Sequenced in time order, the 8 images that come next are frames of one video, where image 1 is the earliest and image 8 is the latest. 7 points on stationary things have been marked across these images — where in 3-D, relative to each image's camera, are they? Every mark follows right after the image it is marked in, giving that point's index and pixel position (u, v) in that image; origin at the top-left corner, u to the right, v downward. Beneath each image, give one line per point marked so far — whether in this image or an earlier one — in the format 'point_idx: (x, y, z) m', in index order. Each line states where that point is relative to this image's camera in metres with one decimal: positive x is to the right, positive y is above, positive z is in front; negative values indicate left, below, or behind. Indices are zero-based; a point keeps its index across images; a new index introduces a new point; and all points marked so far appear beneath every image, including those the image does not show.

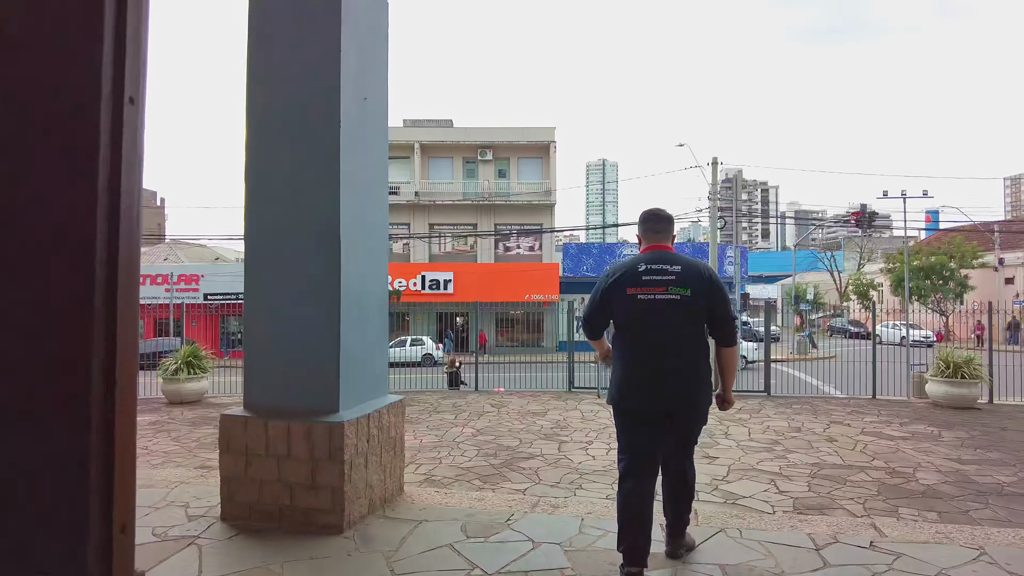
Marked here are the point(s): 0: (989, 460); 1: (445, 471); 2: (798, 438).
0: (+5.2, -1.9, +7.0) m
1: (-0.7, -1.9, +6.7) m
2: (+3.6, -1.9, +8.0) m
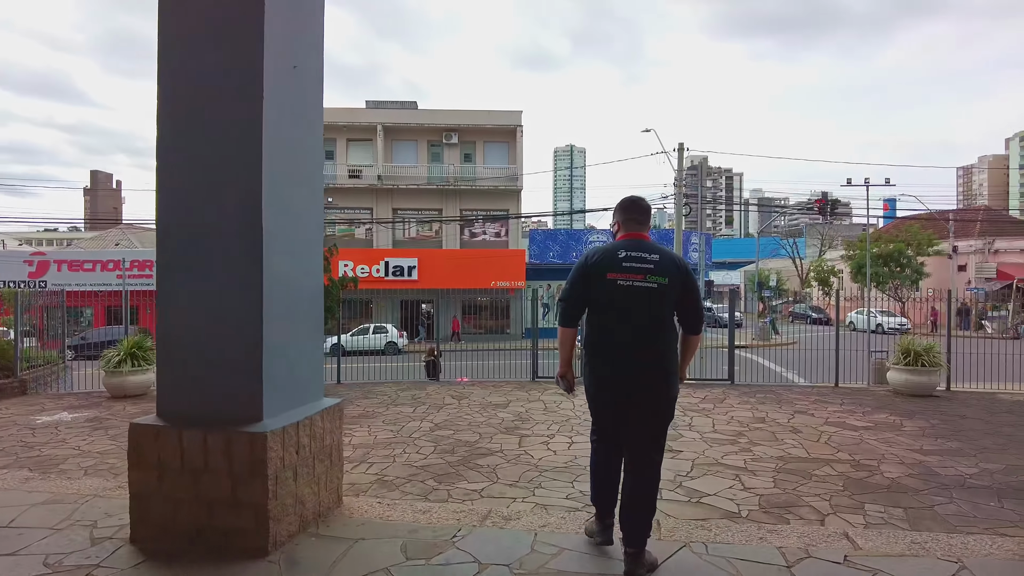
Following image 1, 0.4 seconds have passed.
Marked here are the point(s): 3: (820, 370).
0: (+4.7, -1.7, +6.9) m
1: (-1.1, -1.8, +6.3) m
2: (+3.1, -1.7, +7.9) m
3: (+9.1, -2.5, +19.0) m
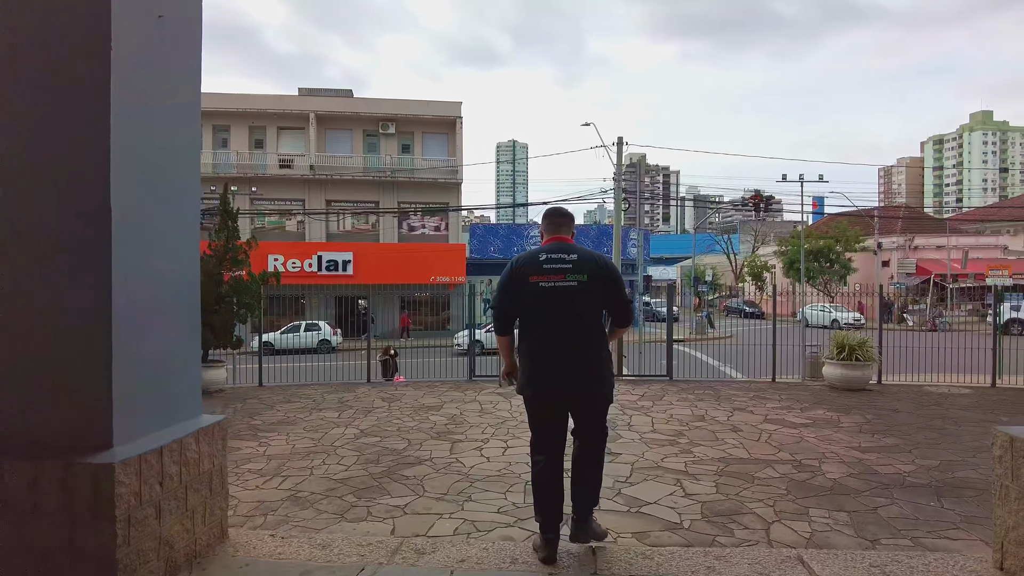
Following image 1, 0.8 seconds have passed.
0: (+4.0, -1.7, +6.9) m
1: (-1.8, -1.7, +5.7) m
2: (+2.3, -1.7, +7.7) m
3: (+7.3, -2.3, +19.3) m
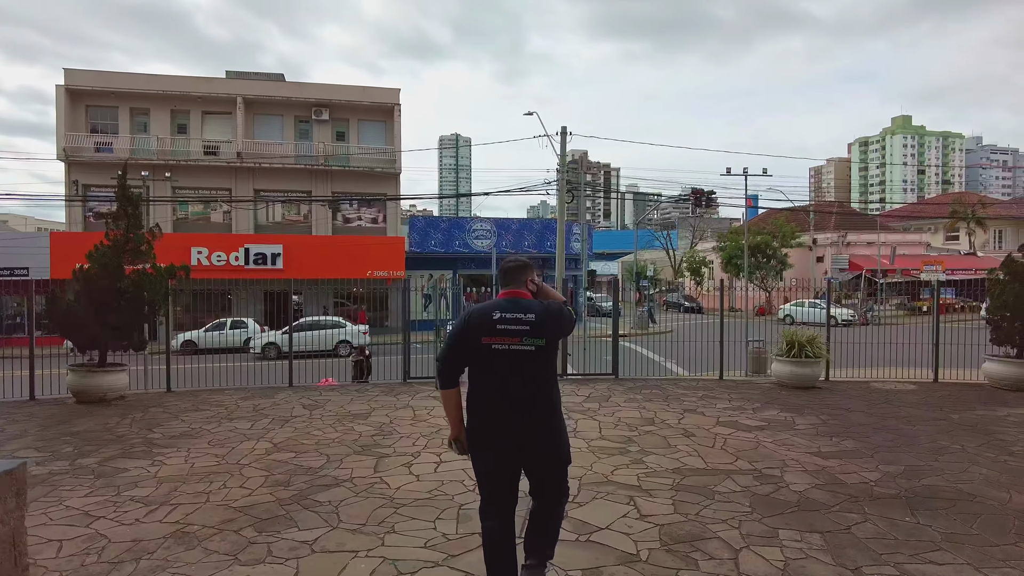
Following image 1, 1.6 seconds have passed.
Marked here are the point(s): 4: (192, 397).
0: (+3.4, -1.6, +6.4) m
1: (-2.3, -1.7, +4.8) m
2: (+1.6, -1.6, +7.1) m
3: (+5.5, -2.1, +19.1) m
4: (-4.7, -1.6, +9.4) m
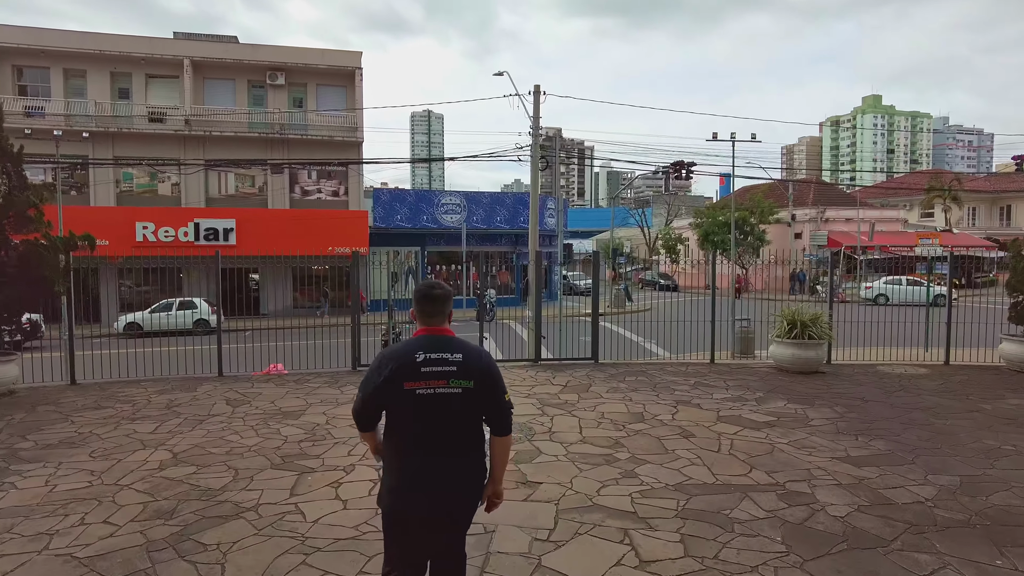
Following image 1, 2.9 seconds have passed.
0: (+3.0, -1.4, +5.3) m
1: (-2.5, -1.5, +3.4) m
2: (+1.2, -1.4, +5.9) m
3: (+4.7, -1.5, +18.0) m
4: (-5.1, -1.3, +7.9) m
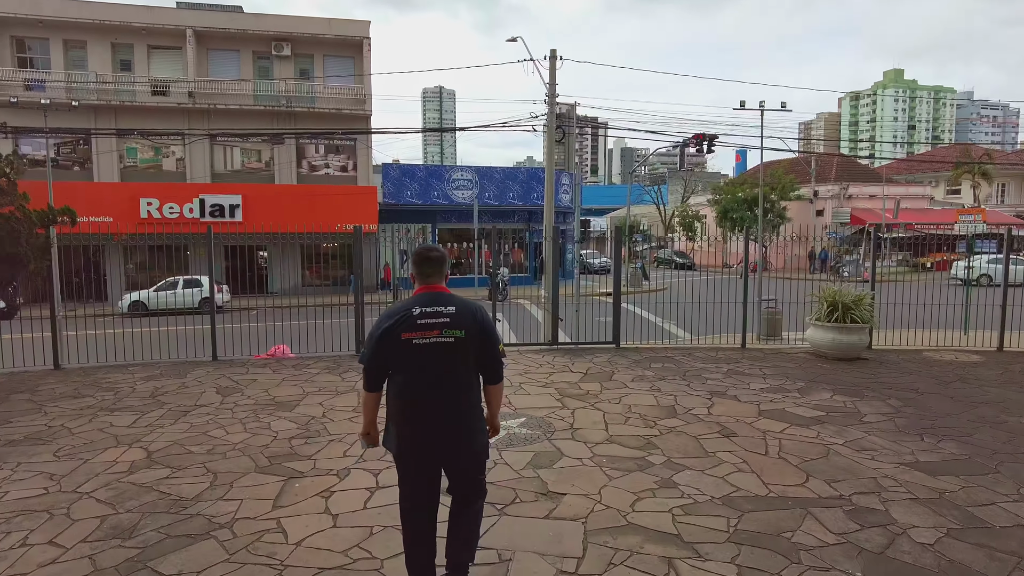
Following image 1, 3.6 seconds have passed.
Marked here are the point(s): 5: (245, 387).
0: (+3.2, -1.2, +4.6) m
1: (-2.4, -1.4, +2.8) m
2: (+1.4, -1.2, +5.2) m
3: (+5.1, -0.9, +17.3) m
4: (-4.9, -1.0, +7.4) m
5: (-2.9, -1.1, +6.9) m
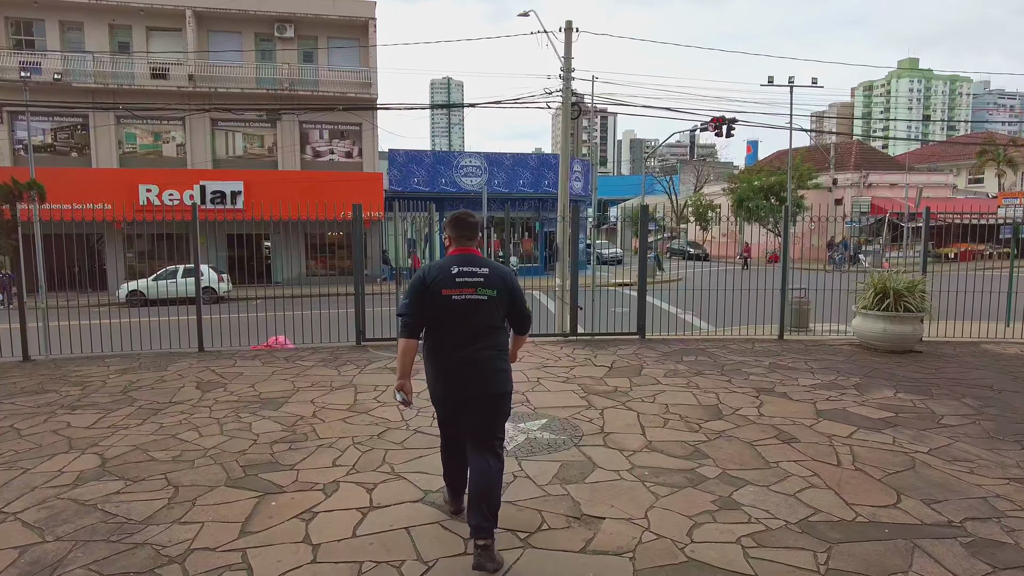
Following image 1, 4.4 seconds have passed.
0: (+3.3, -1.1, +3.8) m
1: (-2.3, -1.3, +2.1) m
2: (+1.5, -1.0, +4.4) m
3: (+5.4, -0.6, +16.4) m
4: (-4.8, -0.8, +6.6) m
5: (-2.7, -0.9, +6.2) m
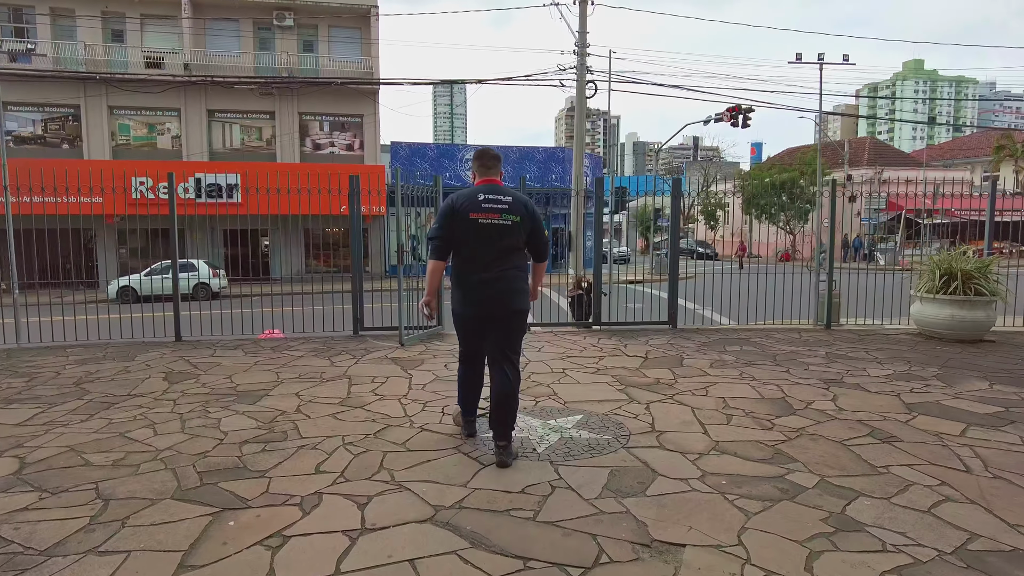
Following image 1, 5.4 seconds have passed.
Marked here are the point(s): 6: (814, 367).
0: (+3.5, -0.9, +2.9) m
1: (-2.2, -1.1, +1.2) m
2: (+1.7, -0.8, +3.5) m
3: (+5.6, -0.5, +15.5) m
4: (-4.6, -0.6, +5.8) m
5: (-2.5, -0.7, +5.3) m
6: (+2.6, -0.6, +5.5) m
